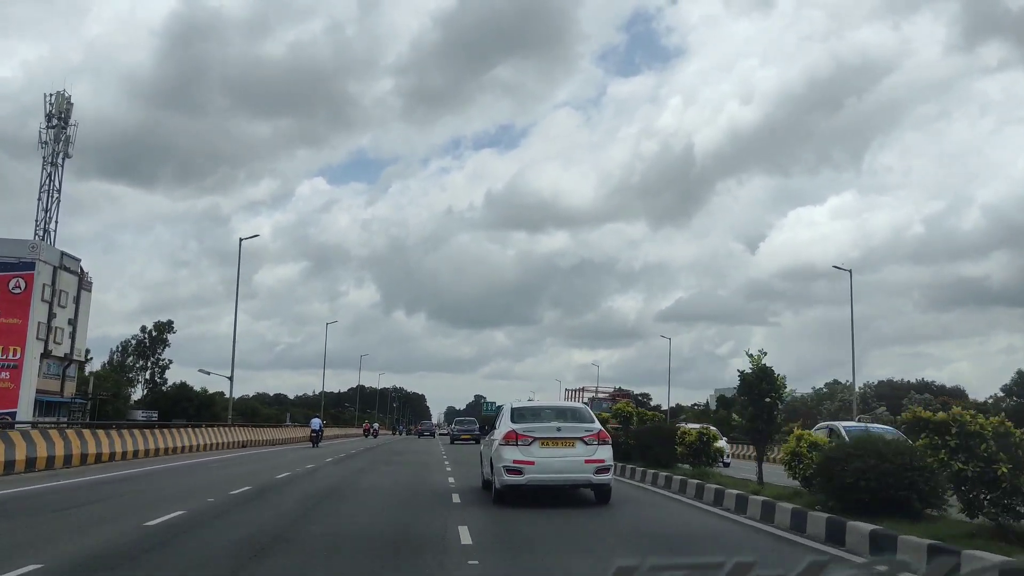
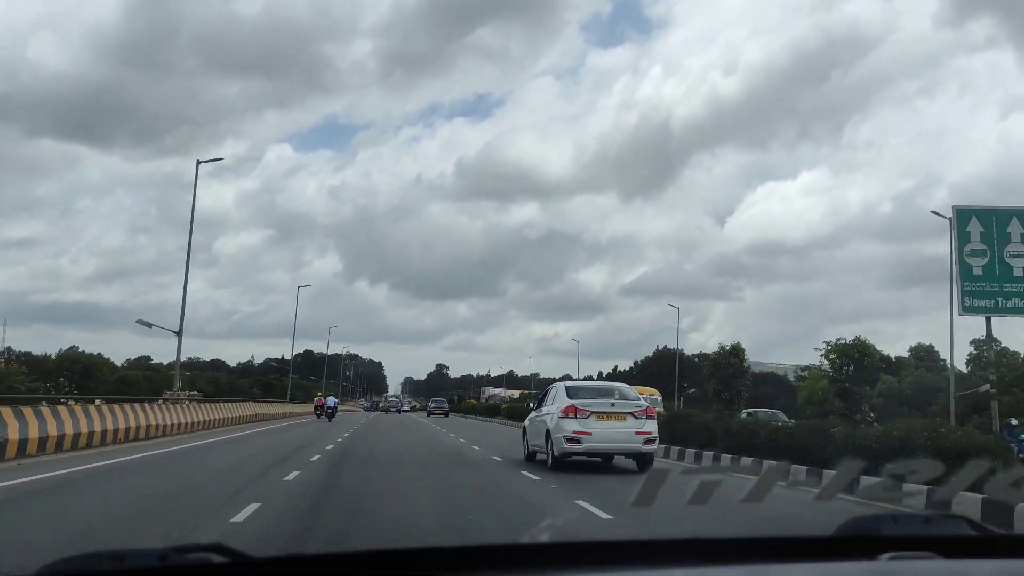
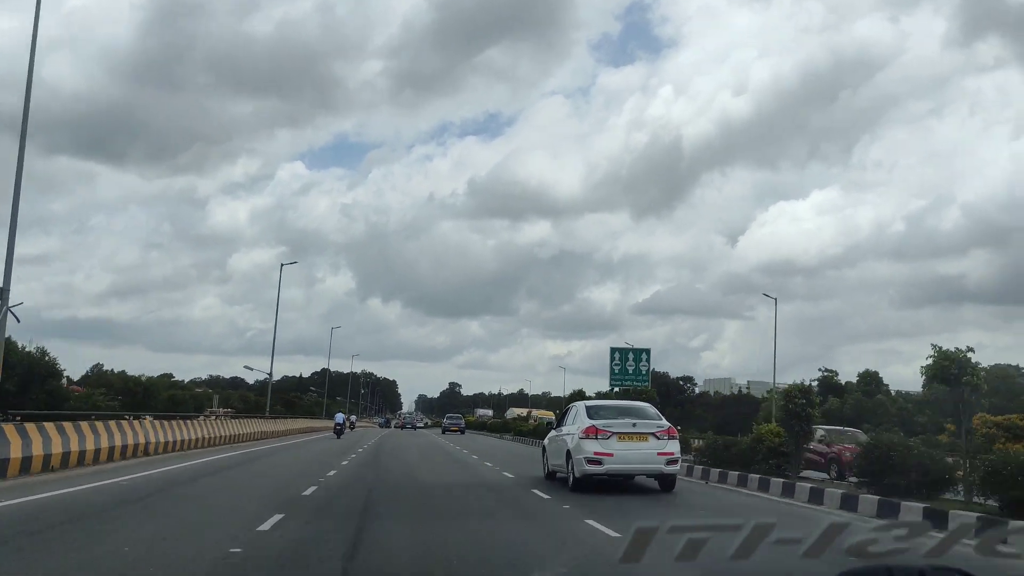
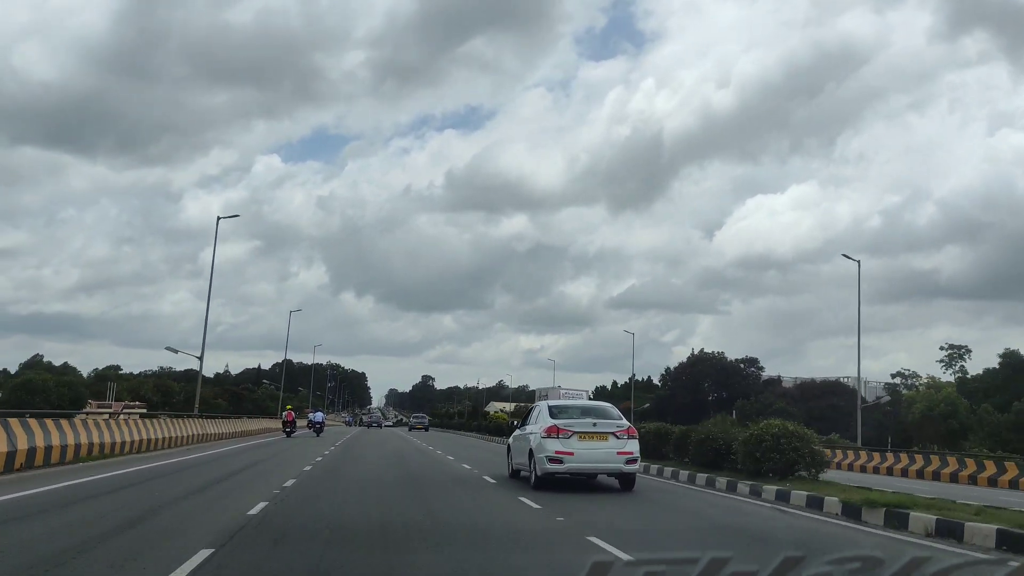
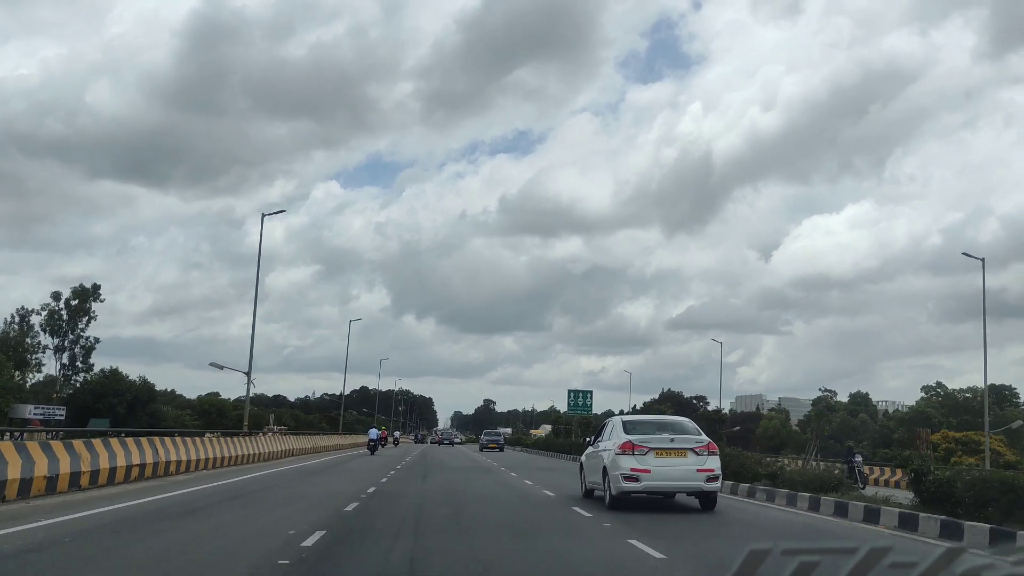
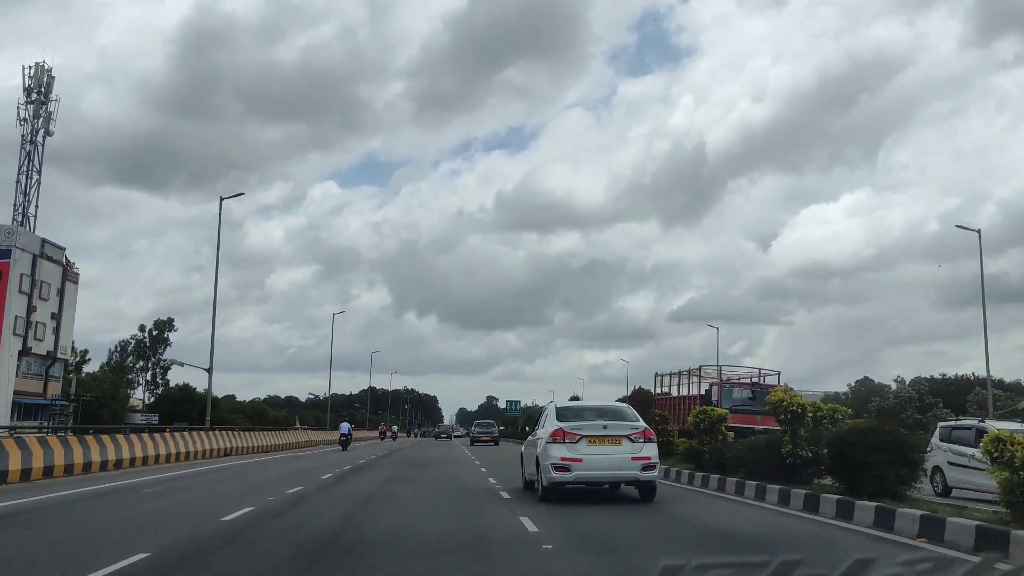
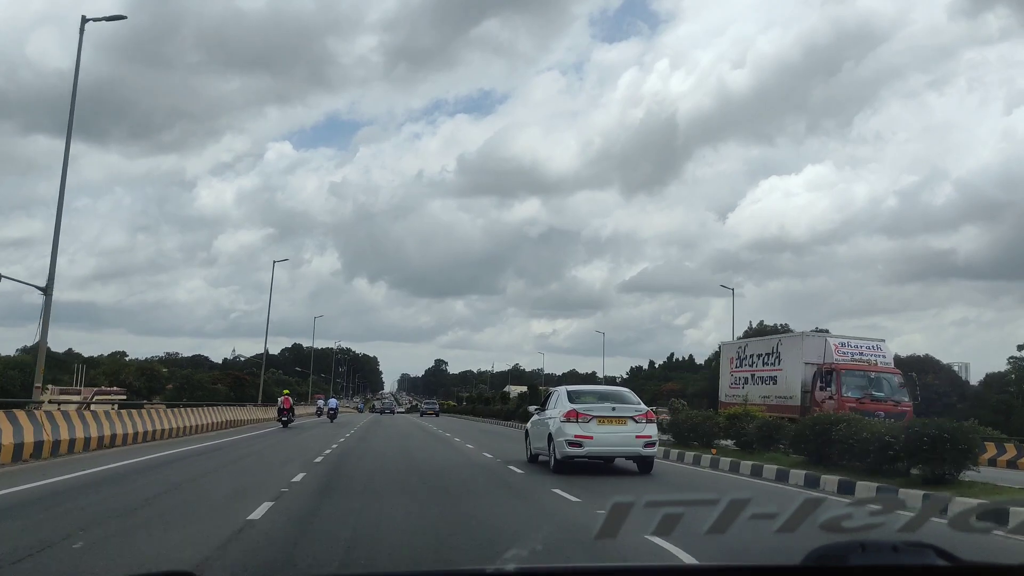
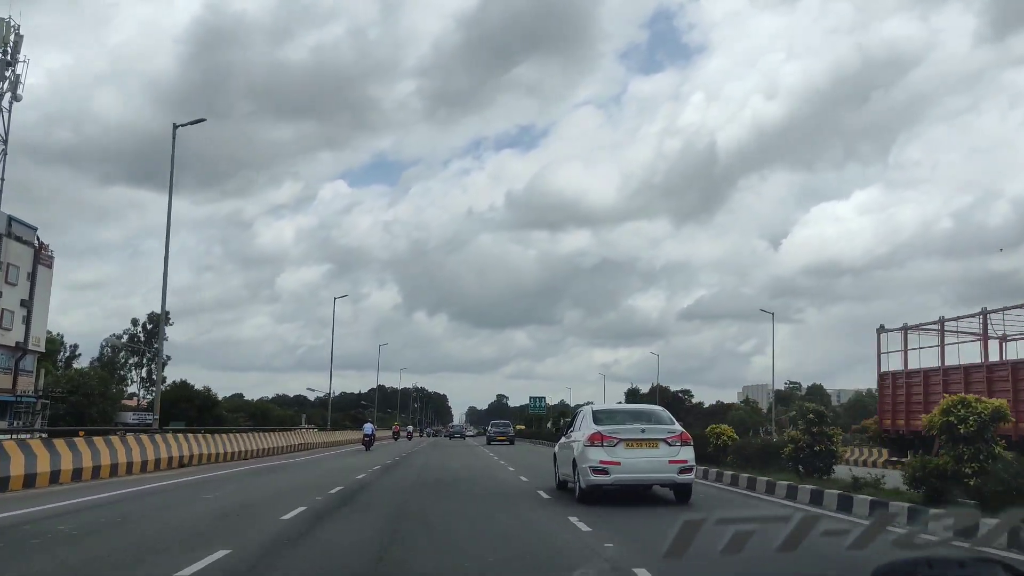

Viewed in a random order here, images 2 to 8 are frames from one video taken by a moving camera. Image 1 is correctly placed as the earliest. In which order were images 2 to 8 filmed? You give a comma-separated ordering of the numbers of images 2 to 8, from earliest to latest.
6, 8, 5, 3, 2, 4, 7
